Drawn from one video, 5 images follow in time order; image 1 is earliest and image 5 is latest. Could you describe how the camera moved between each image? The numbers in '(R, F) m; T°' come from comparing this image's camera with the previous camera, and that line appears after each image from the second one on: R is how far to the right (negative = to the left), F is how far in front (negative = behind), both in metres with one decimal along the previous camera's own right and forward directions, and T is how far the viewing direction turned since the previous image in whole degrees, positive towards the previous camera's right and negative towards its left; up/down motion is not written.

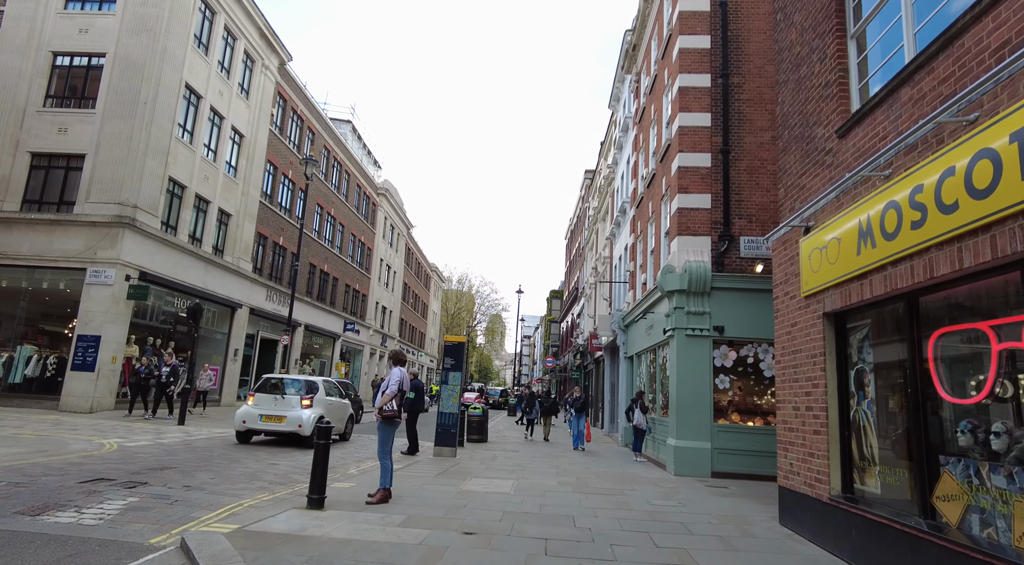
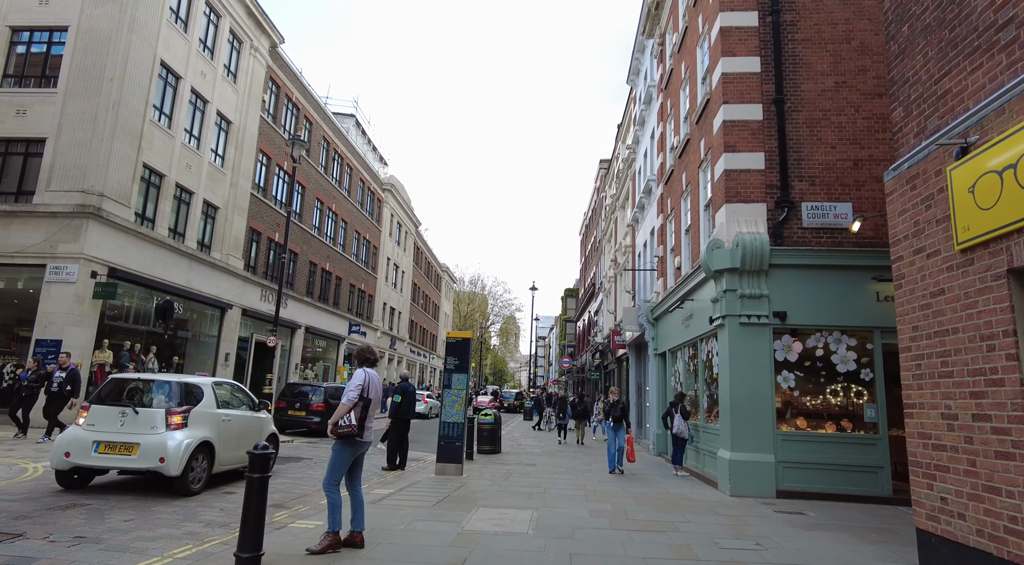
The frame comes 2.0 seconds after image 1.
(0.0, +2.3) m; -1°
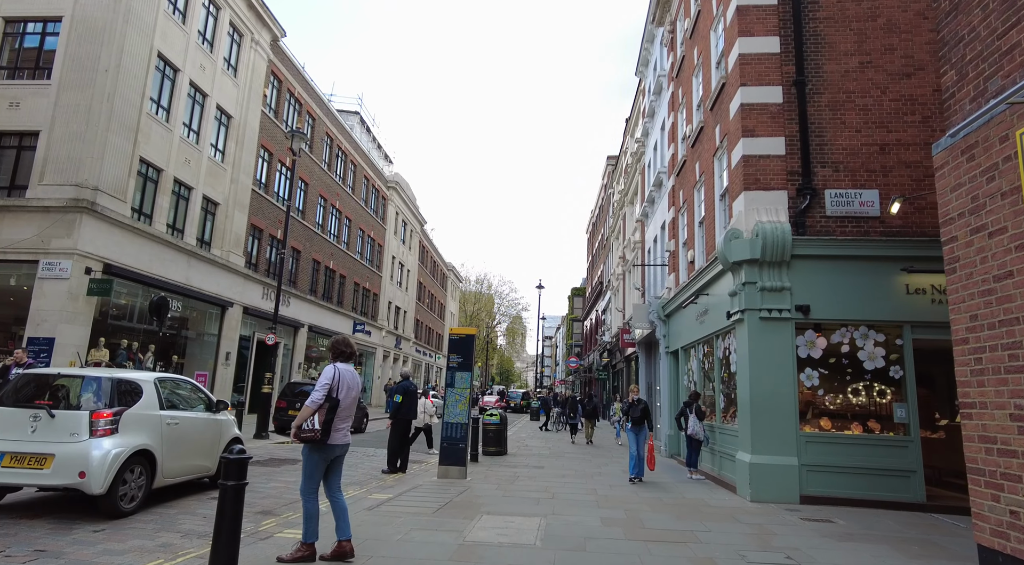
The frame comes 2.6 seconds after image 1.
(0.0, +0.6) m; -1°
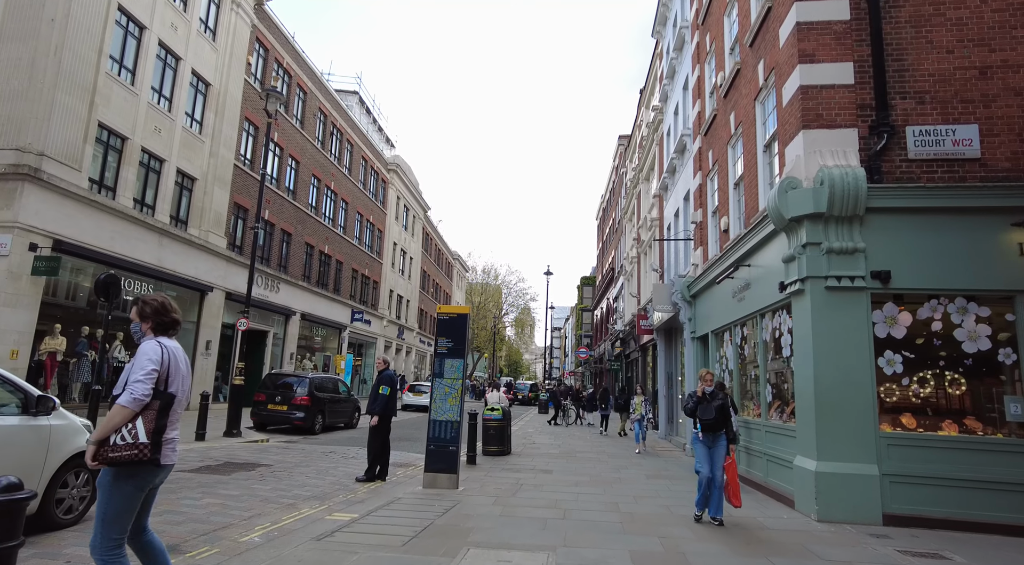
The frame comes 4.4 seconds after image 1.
(+0.1, +2.1) m; -1°
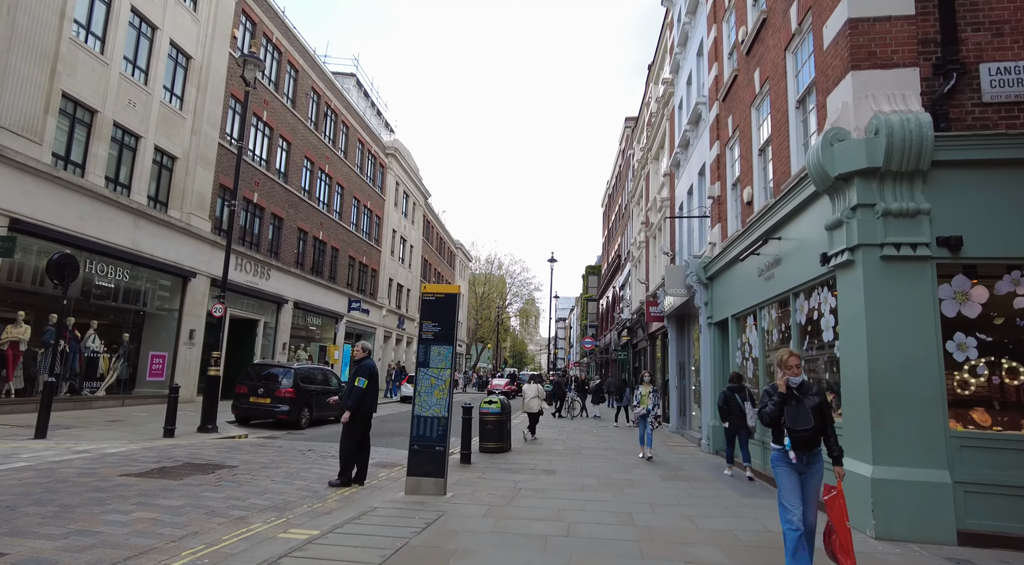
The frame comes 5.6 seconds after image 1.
(+0.1, +1.3) m; 0°
